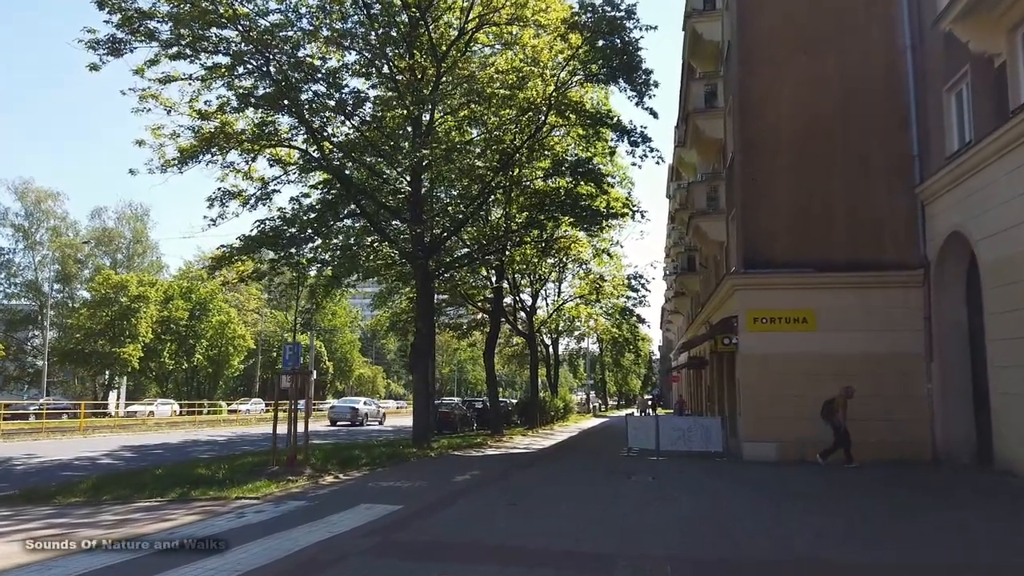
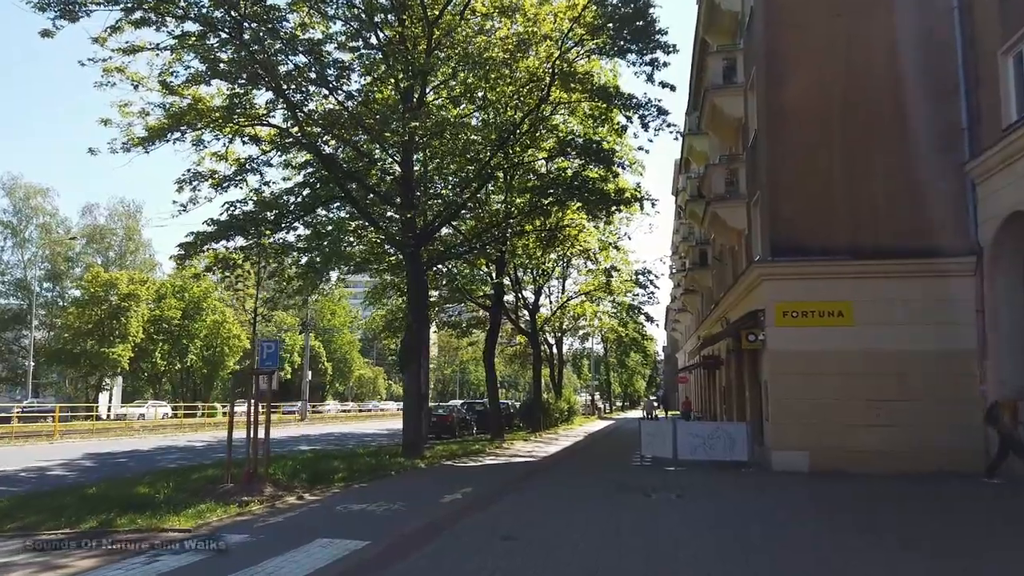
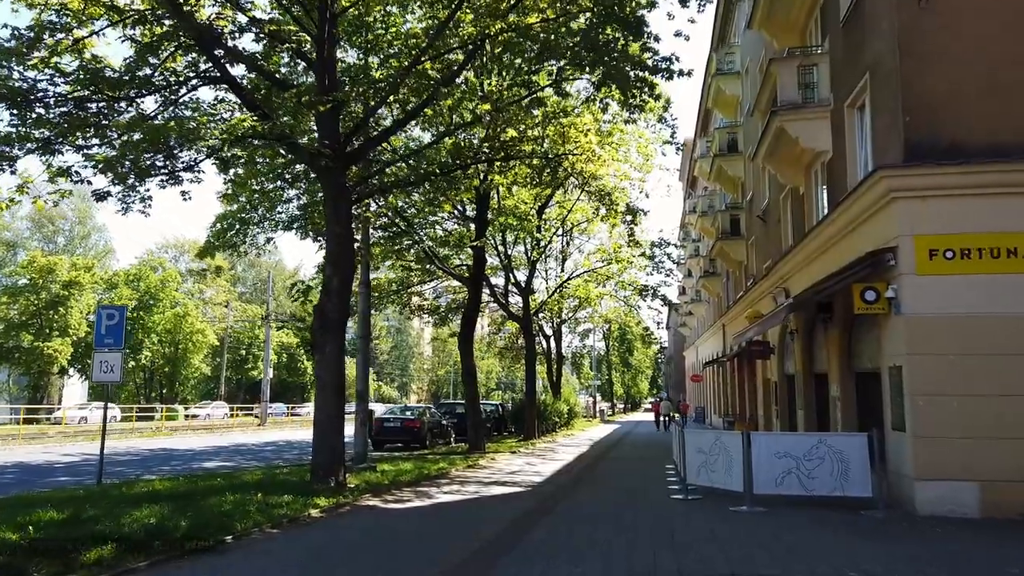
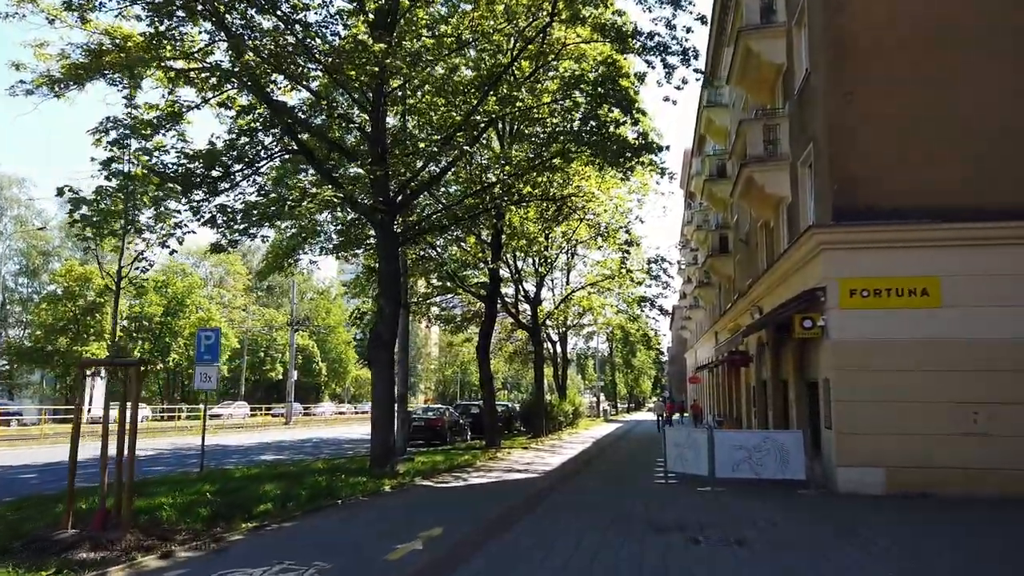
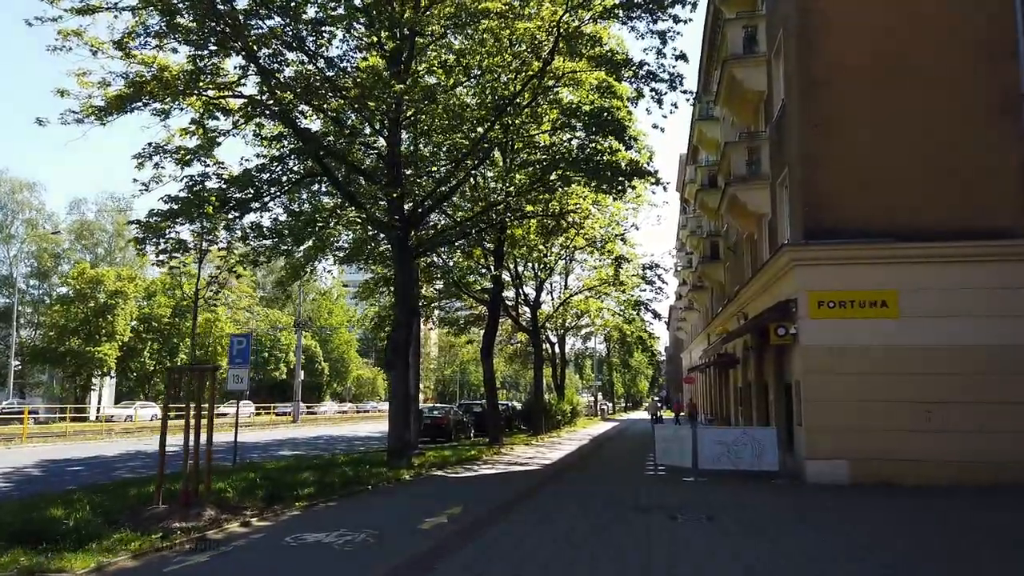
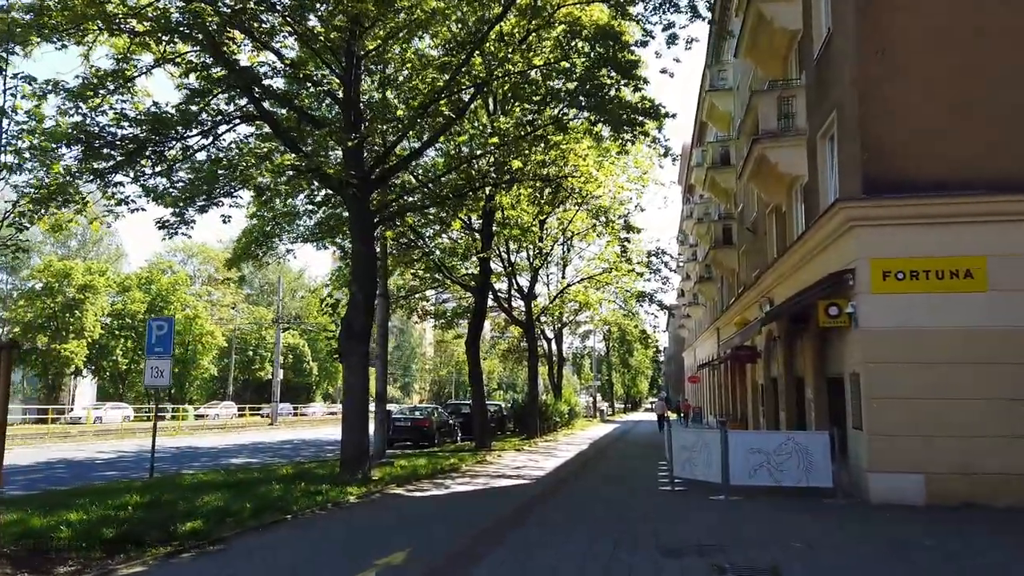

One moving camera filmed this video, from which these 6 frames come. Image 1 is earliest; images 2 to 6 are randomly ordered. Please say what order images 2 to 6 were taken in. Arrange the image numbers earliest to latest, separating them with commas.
2, 5, 4, 6, 3
